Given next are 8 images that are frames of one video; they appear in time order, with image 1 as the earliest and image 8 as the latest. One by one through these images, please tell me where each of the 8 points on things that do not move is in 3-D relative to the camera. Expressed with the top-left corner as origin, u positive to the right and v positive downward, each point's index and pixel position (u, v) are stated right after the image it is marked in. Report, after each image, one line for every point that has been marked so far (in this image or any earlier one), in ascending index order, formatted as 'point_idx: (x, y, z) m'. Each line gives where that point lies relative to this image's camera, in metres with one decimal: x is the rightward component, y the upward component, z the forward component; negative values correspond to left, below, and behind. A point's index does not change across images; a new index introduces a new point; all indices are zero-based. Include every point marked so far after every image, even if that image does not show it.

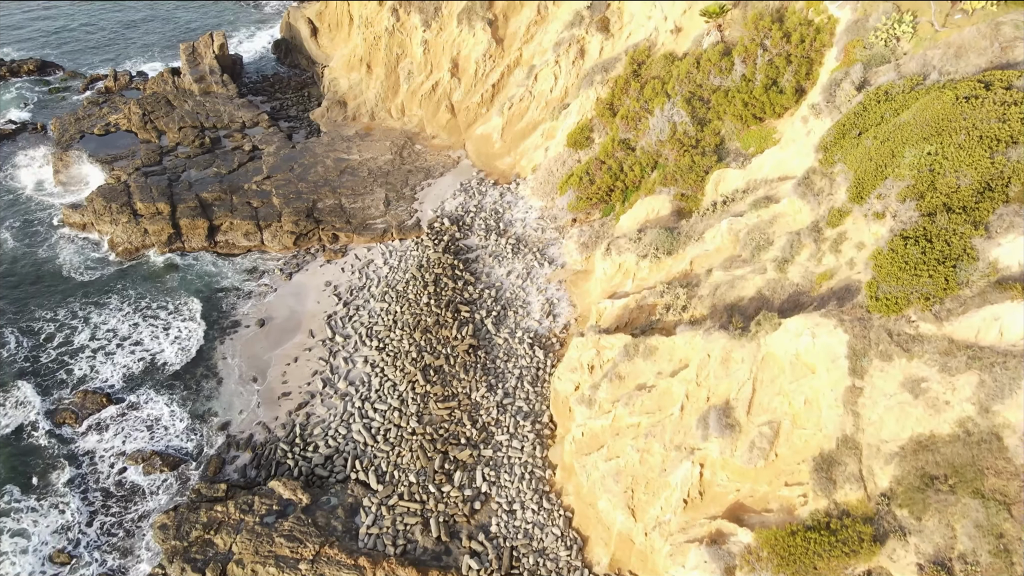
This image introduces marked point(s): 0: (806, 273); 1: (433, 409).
0: (+5.0, +0.2, +15.7) m
1: (-1.7, -2.6, +19.8) m
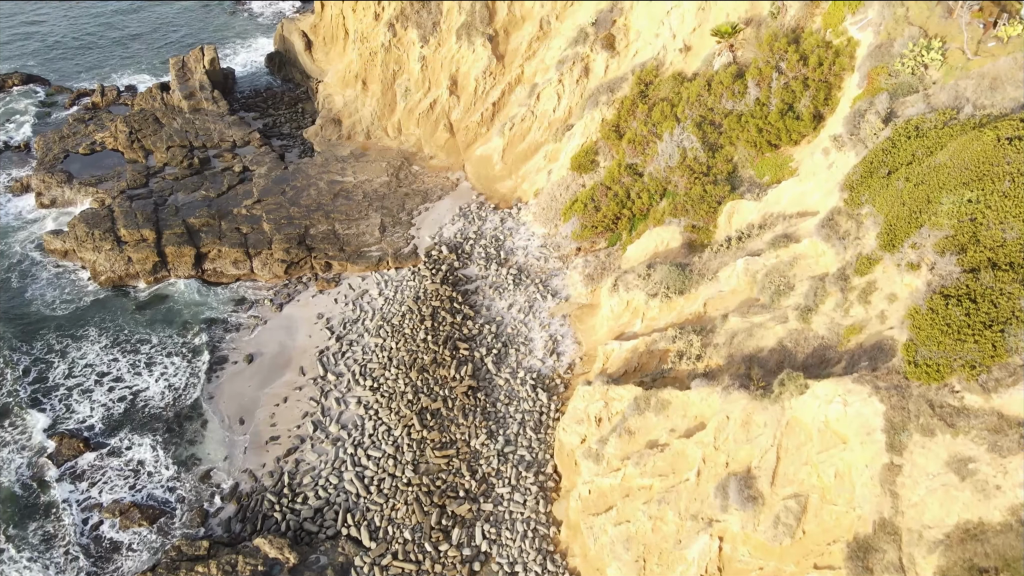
0: (+5.1, -0.6, +14.5) m
1: (-1.7, -3.4, +18.6) m
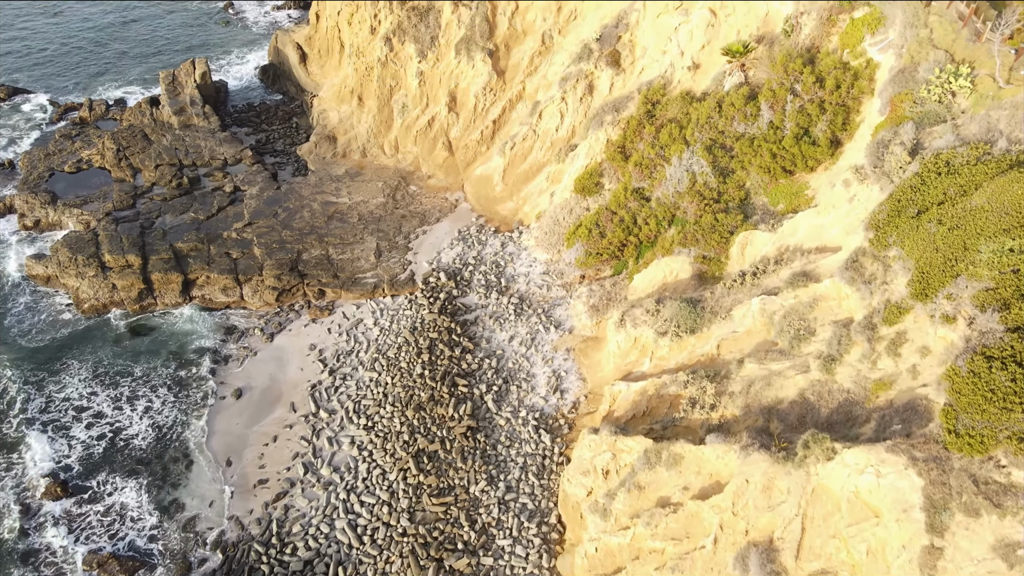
0: (+5.1, -1.3, +13.5) m
1: (-1.6, -4.2, +17.6) m
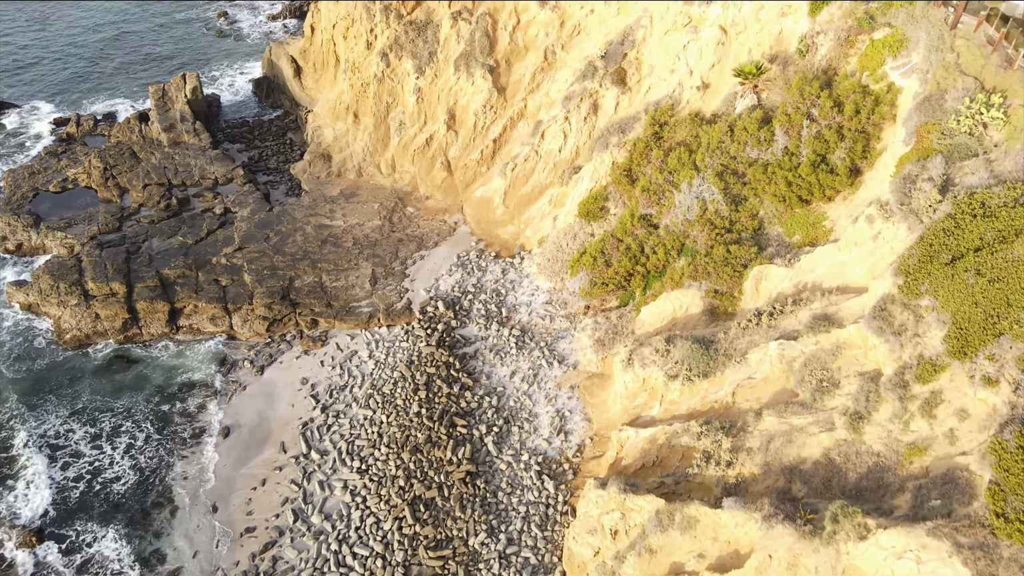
0: (+5.1, -2.1, +12.5) m
1: (-1.6, -4.9, +16.5) m
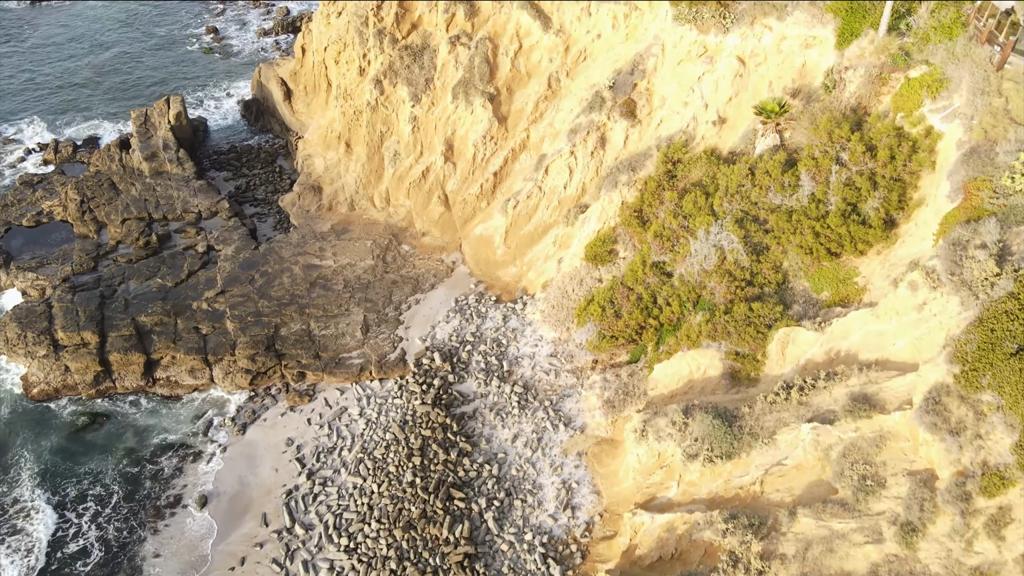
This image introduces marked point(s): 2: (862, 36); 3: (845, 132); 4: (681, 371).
0: (+5.2, -3.2, +10.8) m
1: (-1.6, -6.1, +14.9) m
2: (+7.2, +5.1, +18.7) m
3: (+6.5, +3.0, +17.9) m
4: (+3.4, -1.6, +18.2) m
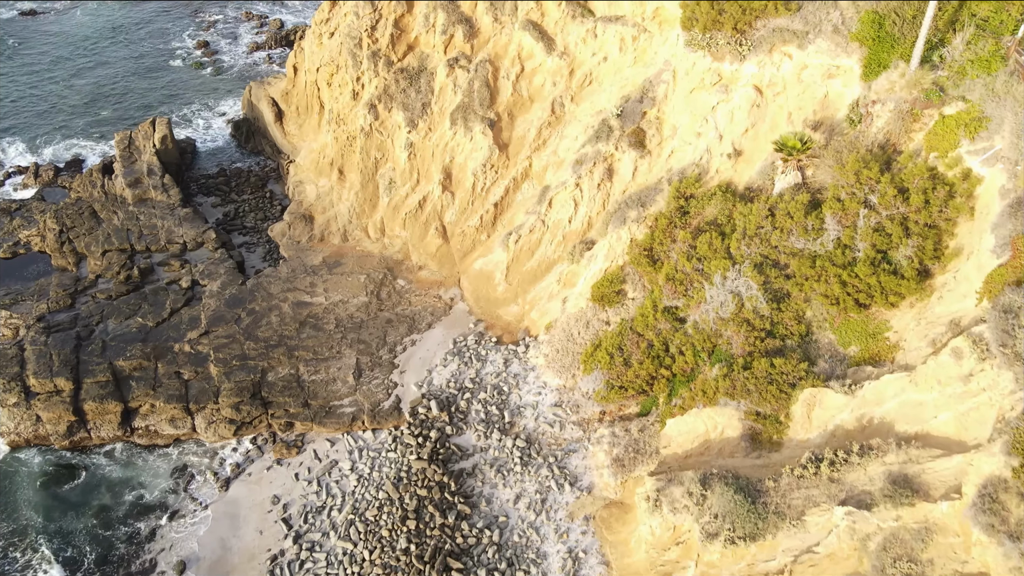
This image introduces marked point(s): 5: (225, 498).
0: (+5.2, -4.2, +9.5) m
1: (-1.5, -7.0, +13.6) m
2: (+7.2, +4.2, +17.4) m
3: (+6.6, +2.1, +16.6) m
4: (+3.4, -2.6, +16.8) m
5: (-5.9, -4.3, +18.9) m
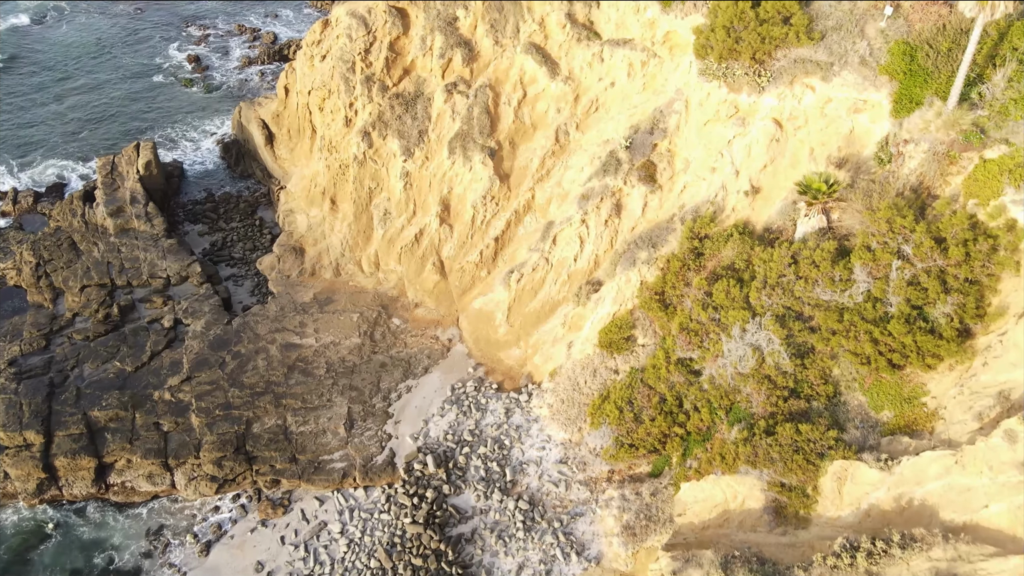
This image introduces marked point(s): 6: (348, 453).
0: (+5.2, -5.2, +8.2) m
1: (-1.5, -8.0, +12.2) m
2: (+7.3, +3.2, +16.1) m
3: (+6.6, +1.1, +15.2) m
4: (+3.4, -3.6, +15.5) m
5: (-5.9, -5.3, +17.6) m
6: (-3.4, -3.4, +19.2) m
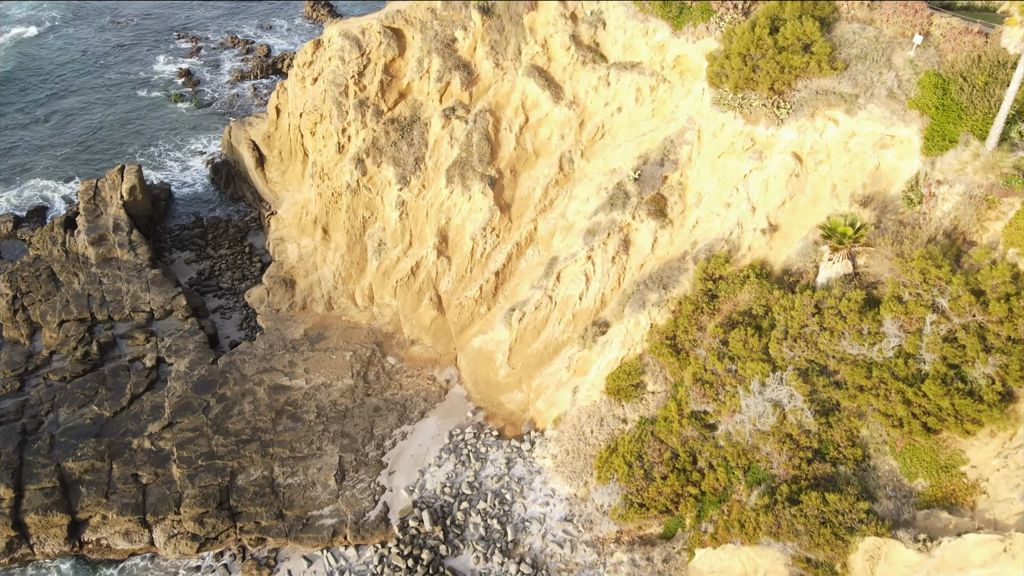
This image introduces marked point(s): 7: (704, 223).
0: (+5.3, -6.0, +7.0) m
1: (-1.5, -8.8, +11.1) m
2: (+7.3, +2.4, +14.9) m
3: (+6.6, +0.3, +14.1) m
4: (+3.5, -4.4, +14.3) m
5: (-5.9, -6.1, +16.4) m
6: (-3.4, -4.3, +18.0) m
7: (+3.8, +1.2, +18.2) m
